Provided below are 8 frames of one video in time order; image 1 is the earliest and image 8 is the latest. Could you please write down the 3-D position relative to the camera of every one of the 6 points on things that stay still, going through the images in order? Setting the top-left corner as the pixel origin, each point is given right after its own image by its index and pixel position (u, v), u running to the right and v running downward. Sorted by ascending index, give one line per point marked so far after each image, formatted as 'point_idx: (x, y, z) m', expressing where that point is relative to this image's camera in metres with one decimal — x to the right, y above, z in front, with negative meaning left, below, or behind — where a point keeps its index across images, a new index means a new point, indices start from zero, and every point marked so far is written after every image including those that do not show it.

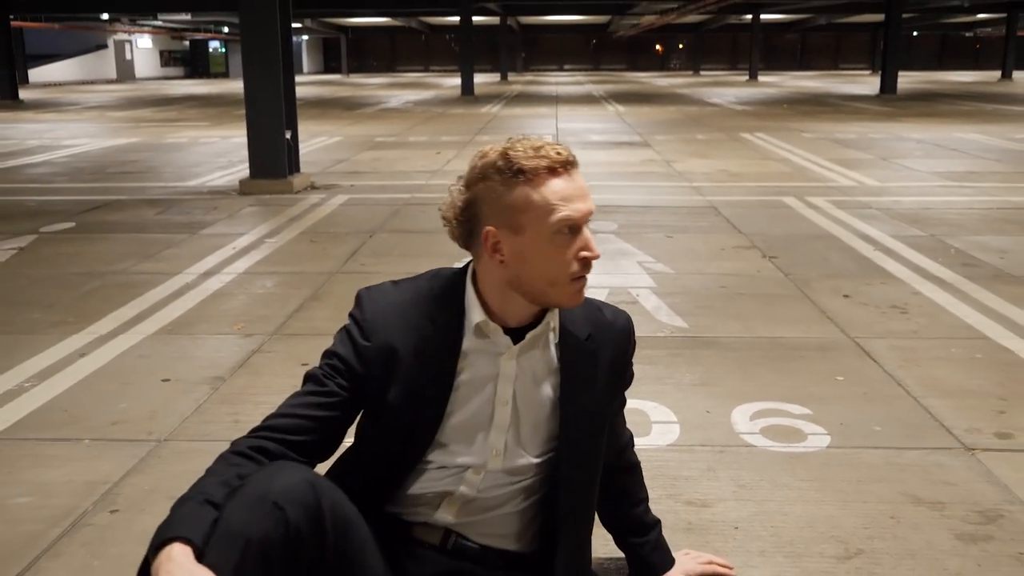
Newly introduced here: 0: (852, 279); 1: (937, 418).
0: (+1.9, +0.1, +5.5) m
1: (+1.4, -0.4, +3.4) m
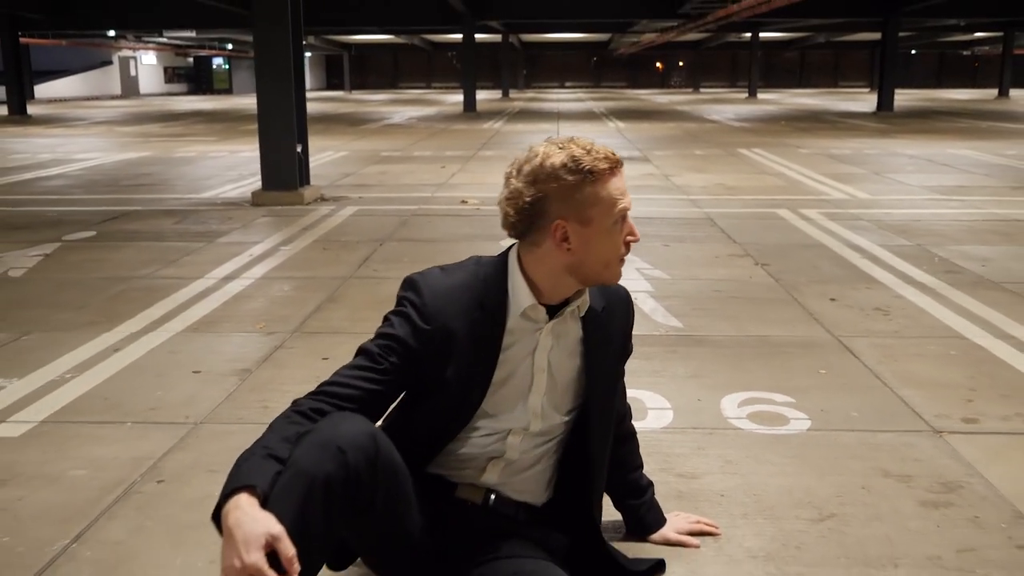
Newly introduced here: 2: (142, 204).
0: (+1.9, 0.0, +5.8) m
1: (+1.5, -0.4, +3.7) m
2: (-3.6, +0.8, +9.6) m
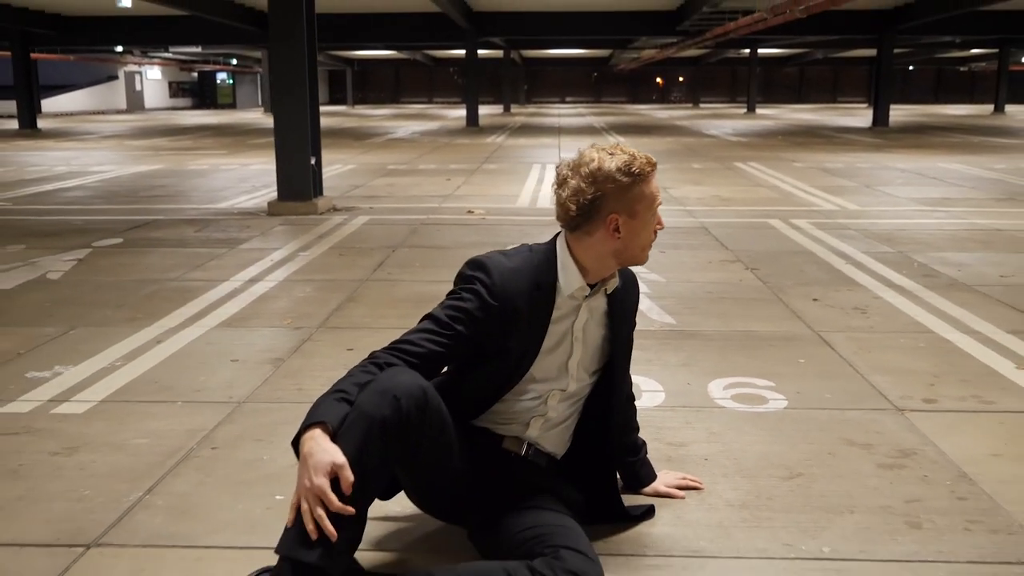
0: (+1.9, 0.0, +6.2) m
1: (+1.5, -0.4, +4.1) m
2: (-3.5, +0.8, +10.1) m
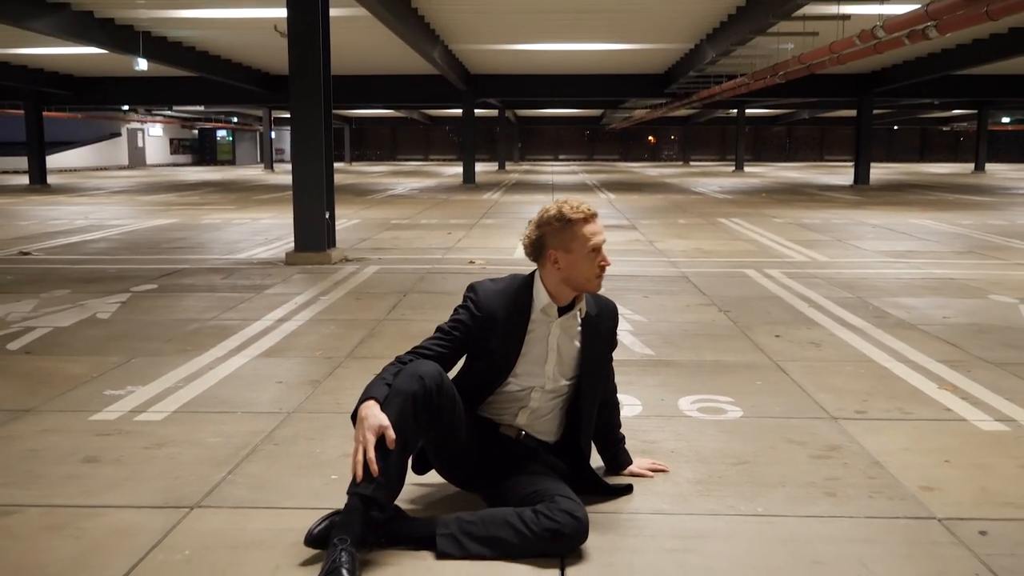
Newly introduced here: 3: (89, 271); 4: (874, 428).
0: (+1.9, -0.3, +7.0) m
1: (+1.5, -0.6, +5.0) m
2: (-3.6, +0.3, +10.9) m
3: (-4.4, +0.2, +10.3) m
4: (+1.6, -0.6, +4.5) m
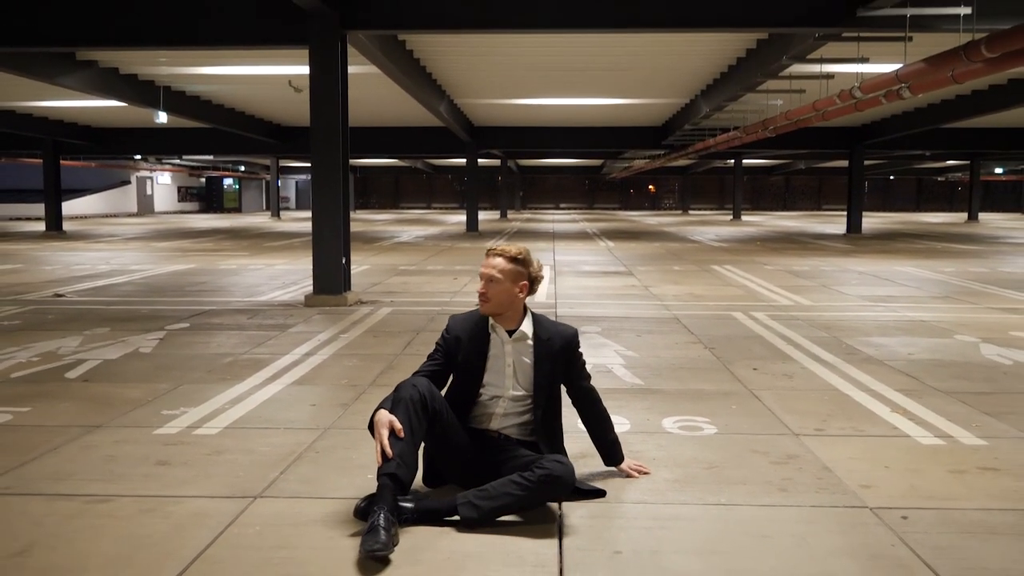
0: (+2.0, -0.6, +7.8) m
1: (+1.6, -0.8, +5.7) m
2: (-3.5, -0.2, +11.7) m
3: (-4.3, -0.3, +11.1) m
4: (+1.7, -0.8, +5.2) m
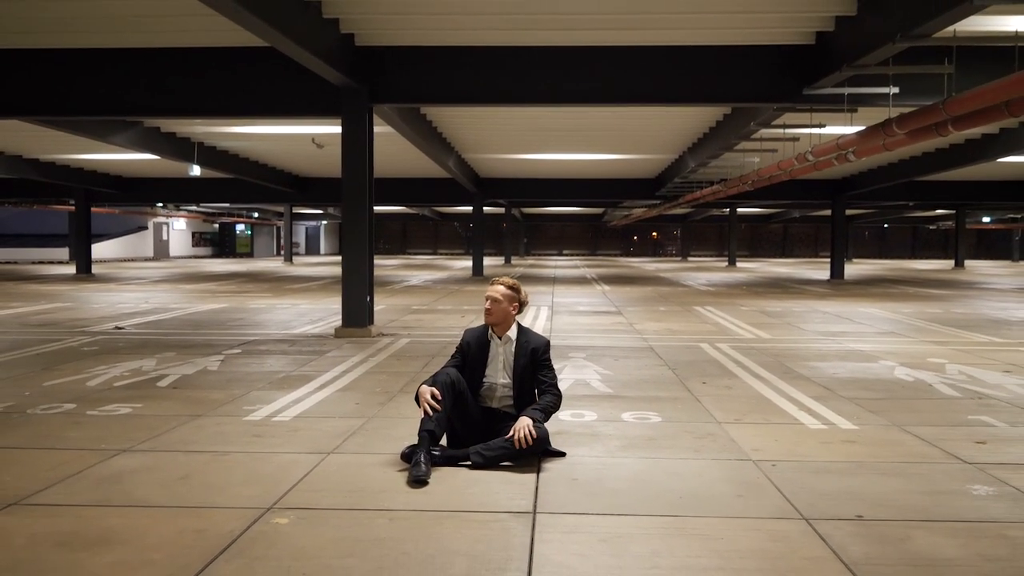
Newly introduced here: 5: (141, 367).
0: (+2.0, -0.9, +9.7) m
1: (+1.5, -1.0, +7.6) m
2: (-3.5, -0.7, +13.6) m
3: (-4.3, -0.7, +13.0) m
4: (+1.6, -1.0, +7.1) m
5: (-3.8, -0.8, +10.3) m
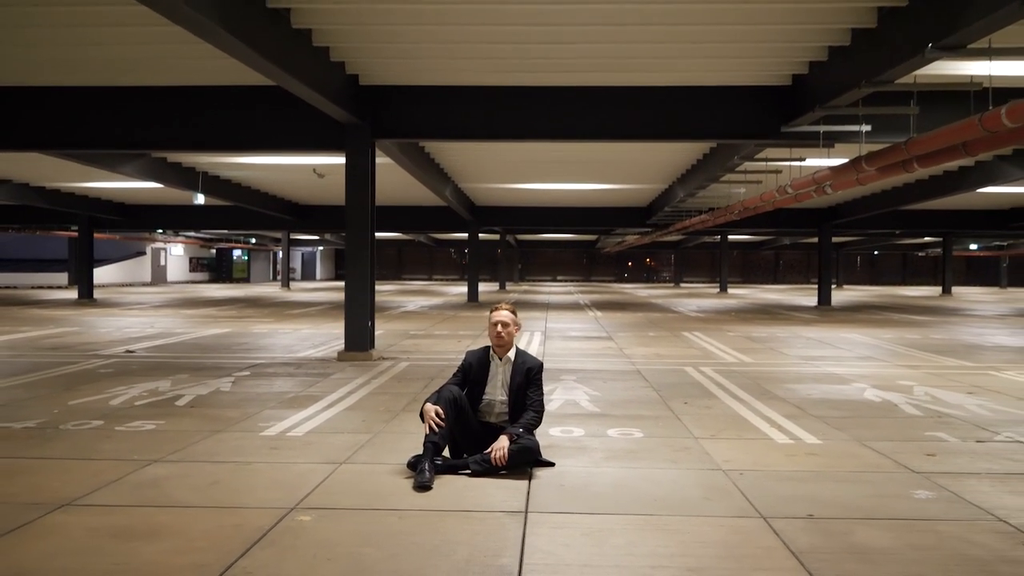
0: (+1.9, -1.1, +10.4) m
1: (+1.5, -1.2, +8.3) m
2: (-3.6, -1.0, +14.3) m
3: (-4.4, -1.0, +13.6) m
4: (+1.6, -1.2, +7.8) m
5: (-3.9, -1.1, +11.0) m
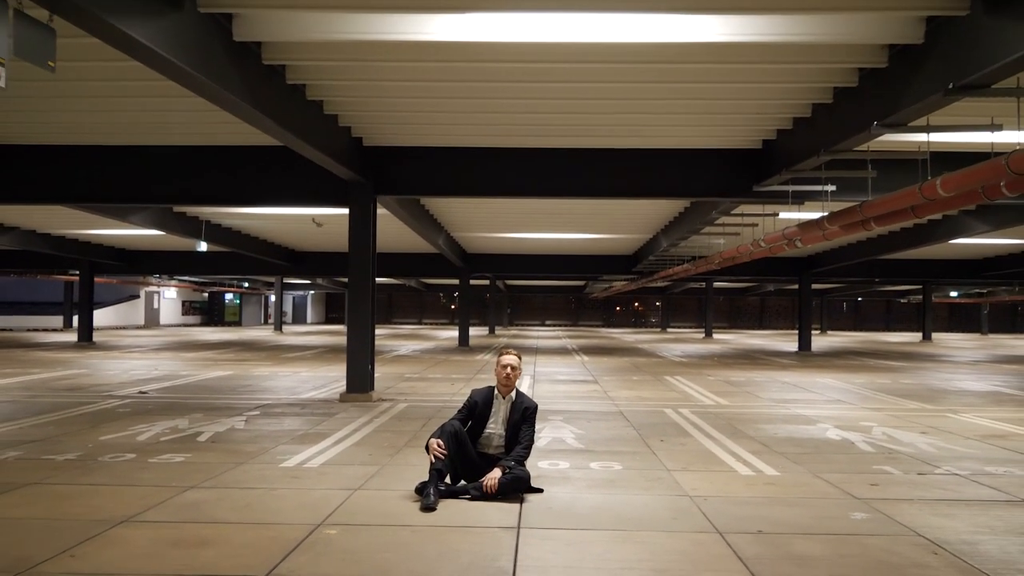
0: (+1.8, -1.7, +11.3) m
1: (+1.4, -1.6, +9.2) m
2: (-3.7, -1.7, +15.2) m
3: (-4.5, -1.7, +14.5) m
4: (+1.5, -1.6, +8.8) m
5: (-4.0, -1.6, +11.9) m
